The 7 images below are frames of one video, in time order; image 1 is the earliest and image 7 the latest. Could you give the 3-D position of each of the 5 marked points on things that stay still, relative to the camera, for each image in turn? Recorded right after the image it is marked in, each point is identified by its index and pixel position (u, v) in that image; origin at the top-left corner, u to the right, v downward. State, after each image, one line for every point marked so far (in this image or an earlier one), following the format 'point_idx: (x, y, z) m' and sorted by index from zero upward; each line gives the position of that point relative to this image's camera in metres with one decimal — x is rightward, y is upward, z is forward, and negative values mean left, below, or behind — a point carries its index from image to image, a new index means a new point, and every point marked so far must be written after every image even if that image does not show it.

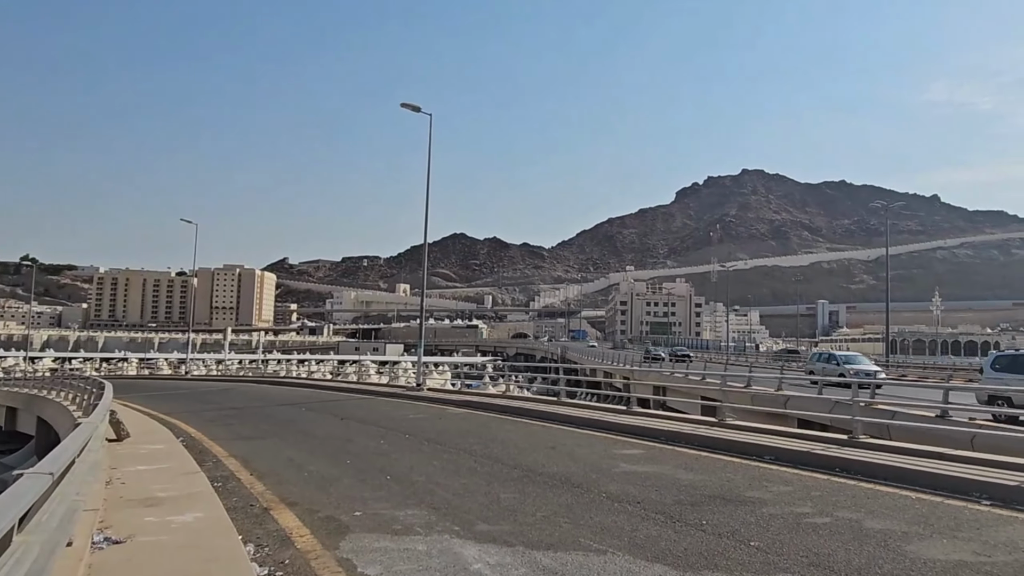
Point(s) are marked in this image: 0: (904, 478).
0: (+6.6, -3.3, +11.0) m
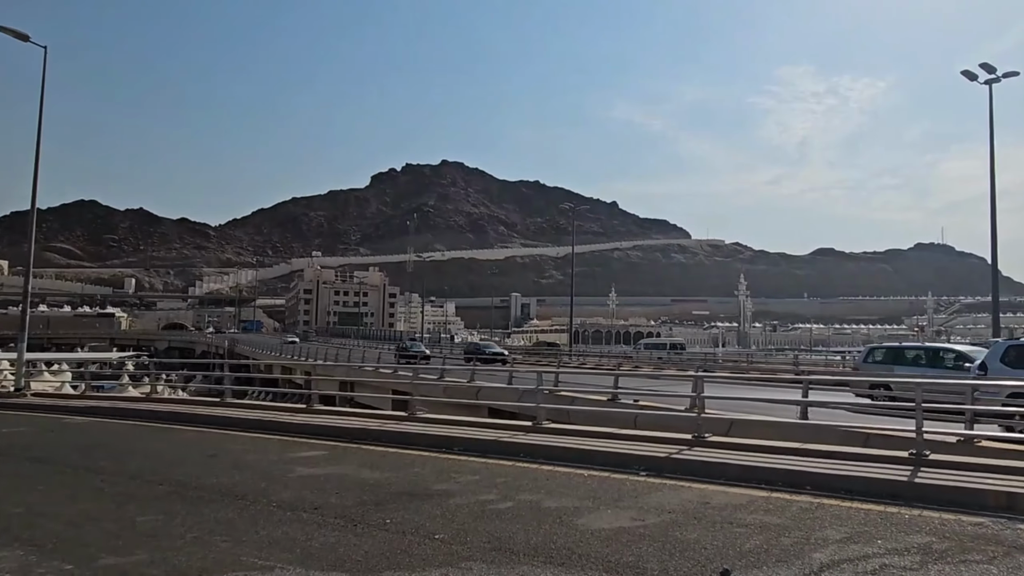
0: (+1.6, -3.3, +12.4) m
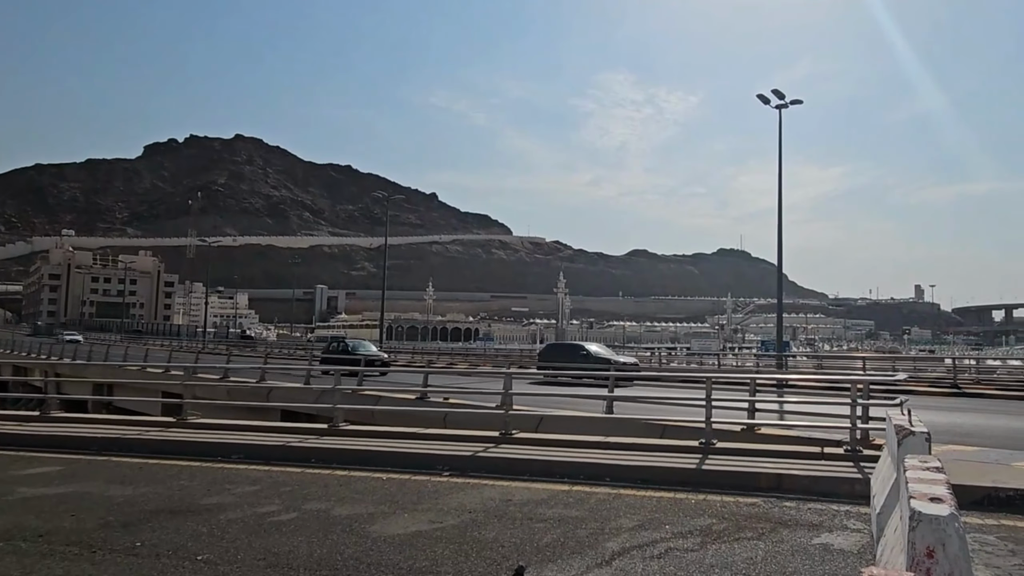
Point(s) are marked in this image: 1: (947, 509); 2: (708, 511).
0: (+10.3, -2.6, +10.7) m
1: (+3.6, -1.8, +5.3) m
2: (+2.1, -2.5, +7.1) m
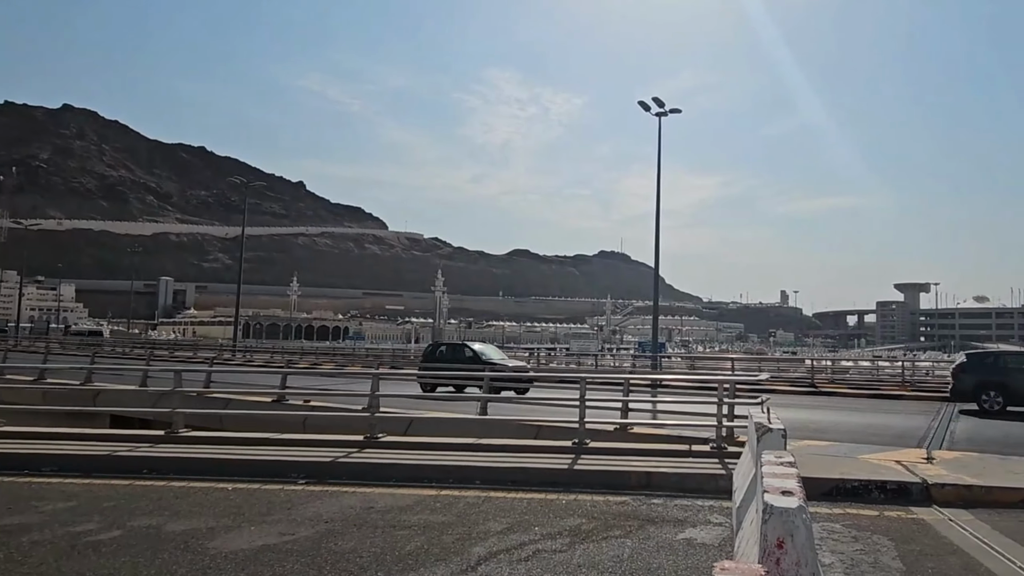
0: (+8.2, -2.8, +11.9) m
1: (+2.5, -1.8, +5.5) m
2: (+0.7, -2.5, +7.1) m
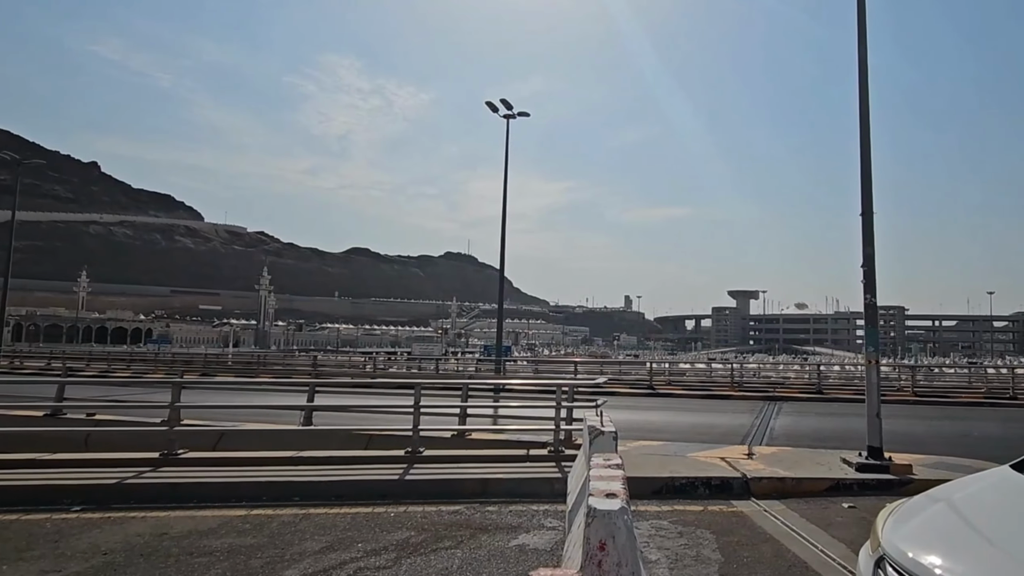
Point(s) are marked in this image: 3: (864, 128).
0: (+5.3, -2.9, +12.9) m
1: (+0.9, -1.9, +5.6) m
2: (-1.1, -2.5, +6.8) m
3: (+6.9, +3.2, +12.6) m
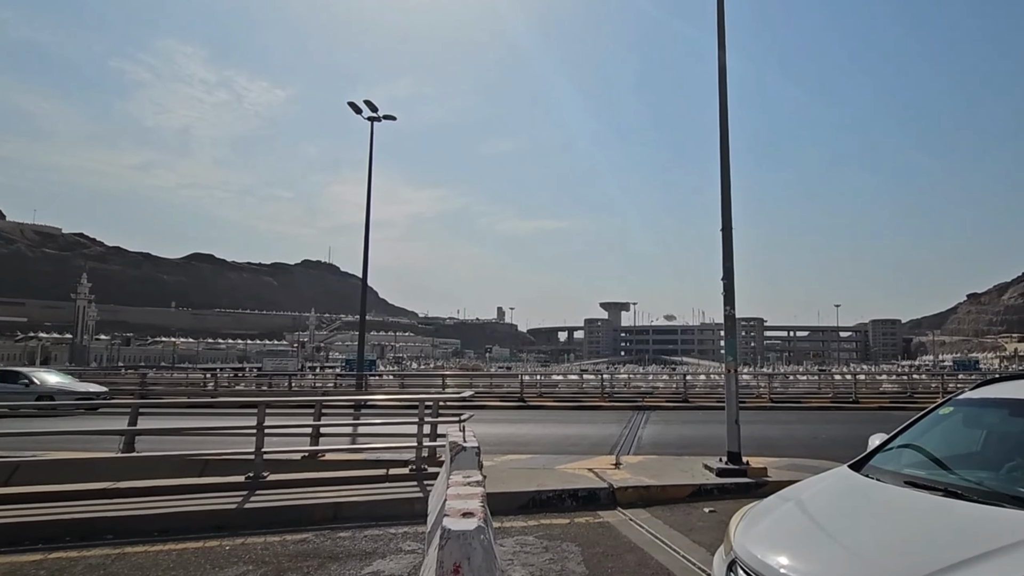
0: (+2.8, -3.2, +13.3) m
1: (-0.3, -2.0, +5.3) m
2: (-2.6, -2.6, +6.2) m
3: (+4.4, +2.9, +13.3) m
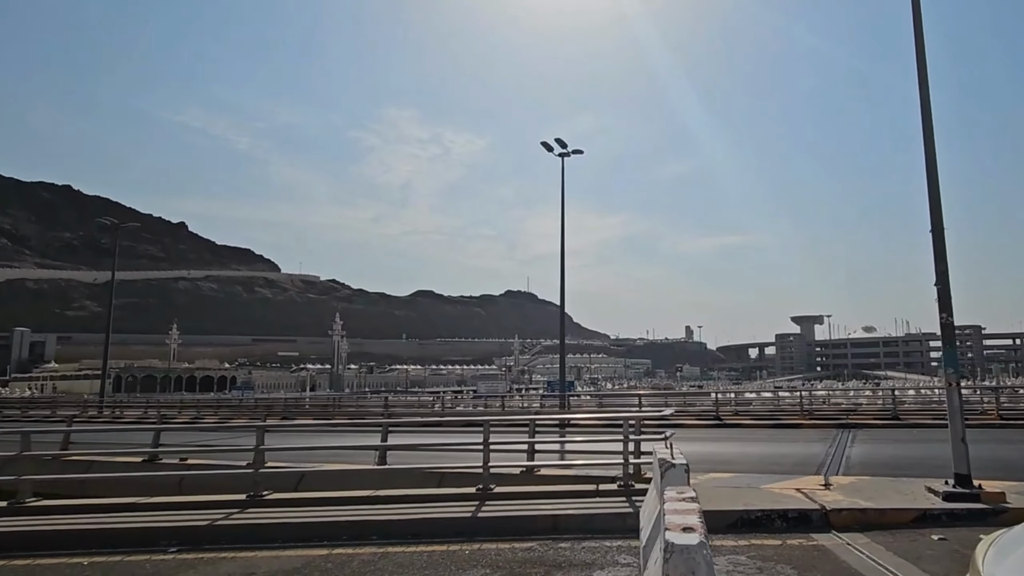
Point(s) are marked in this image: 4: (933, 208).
0: (+6.6, -3.4, +12.4) m
1: (+1.6, -2.1, +5.5) m
2: (-0.3, -2.9, +6.9) m
3: (+7.9, +2.8, +12.3) m
4: (+7.9, +1.5, +12.2) m
